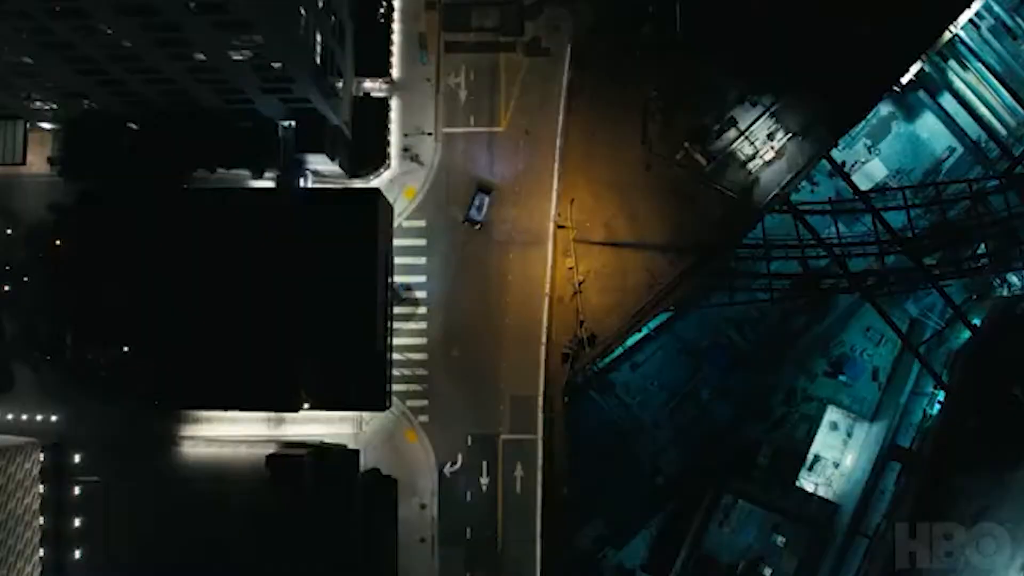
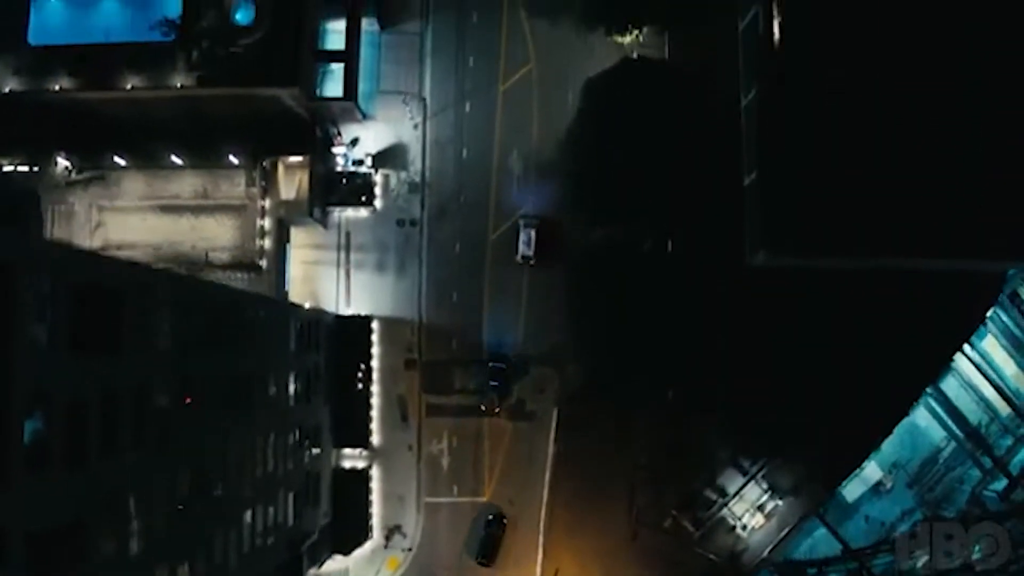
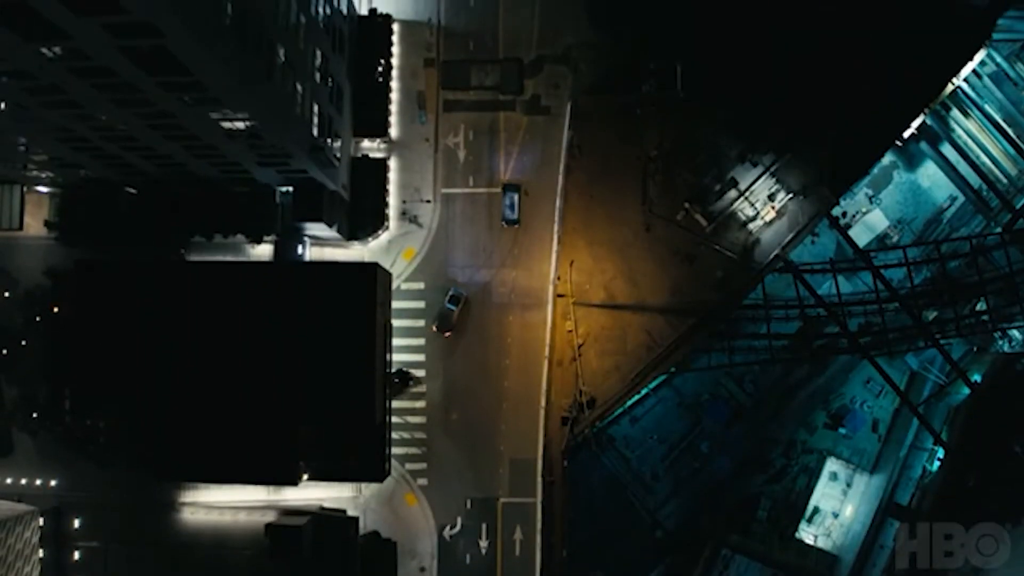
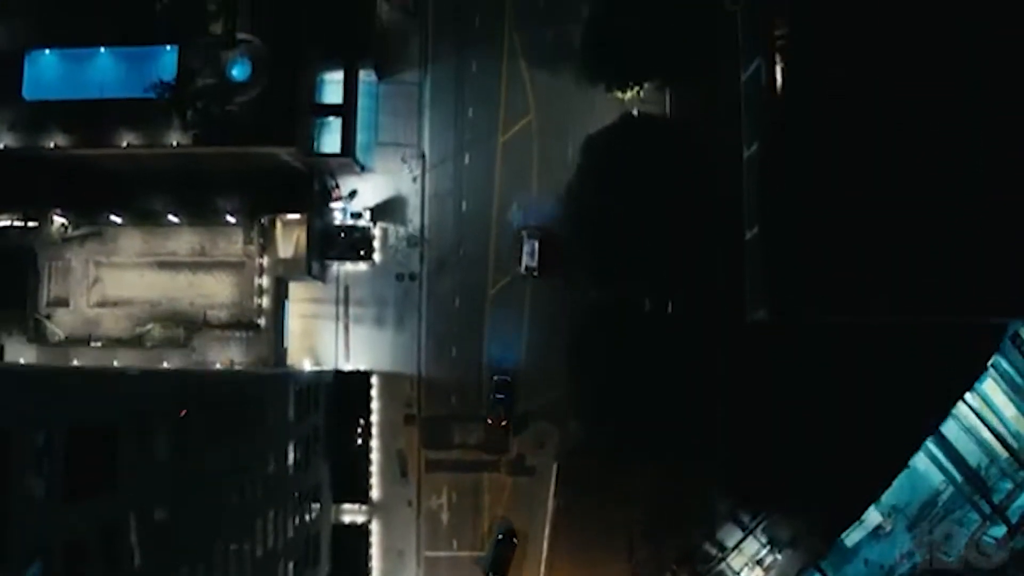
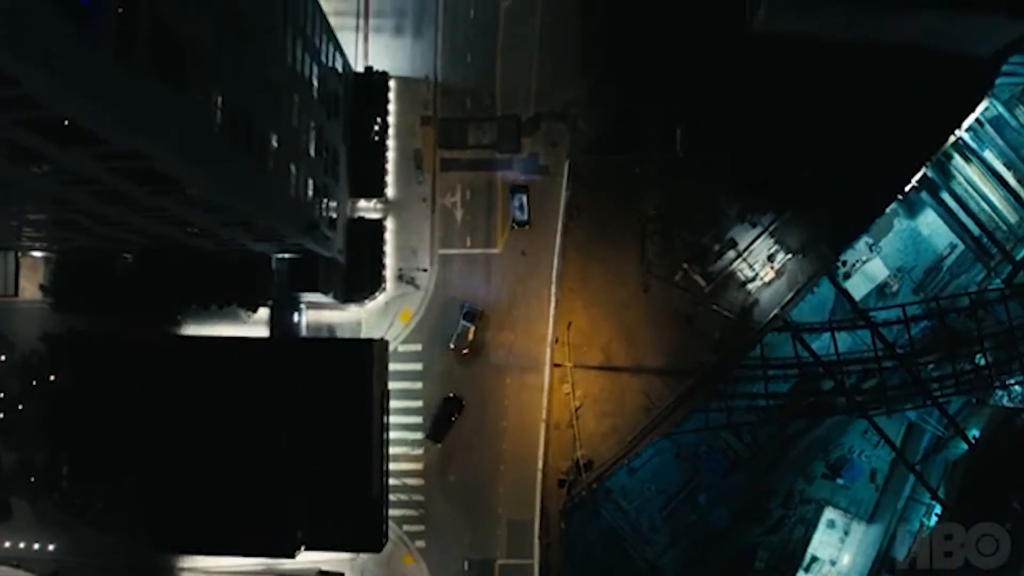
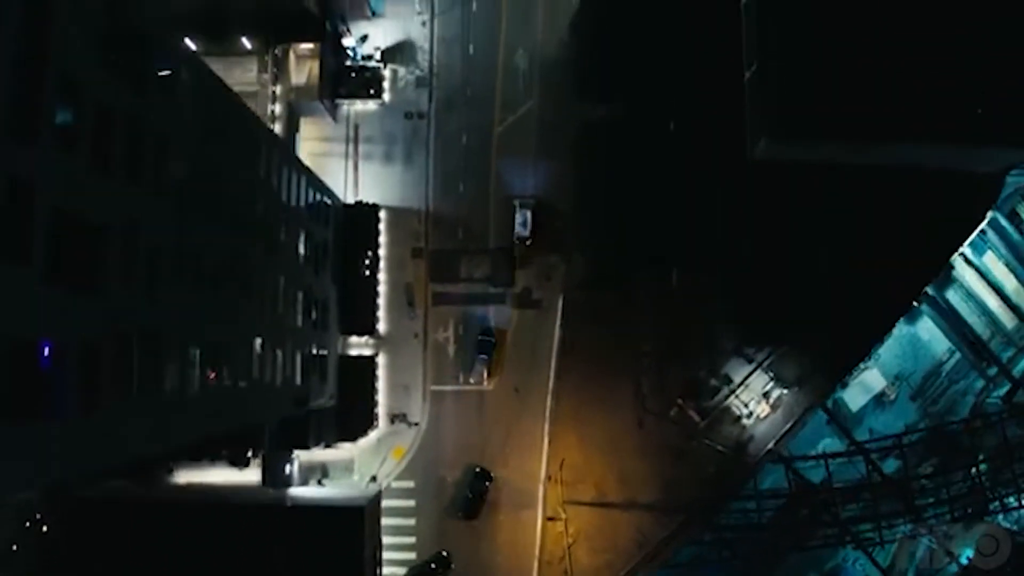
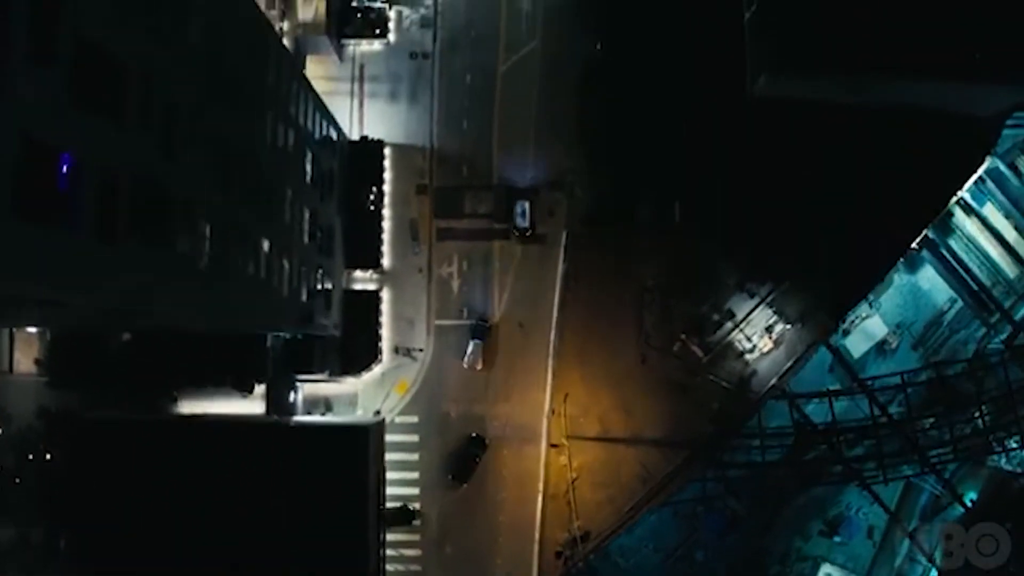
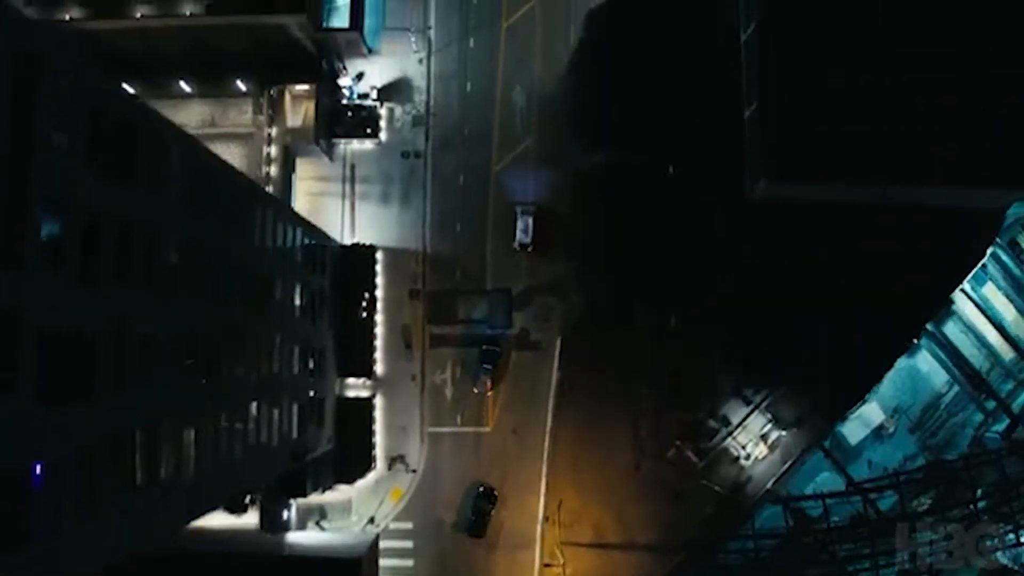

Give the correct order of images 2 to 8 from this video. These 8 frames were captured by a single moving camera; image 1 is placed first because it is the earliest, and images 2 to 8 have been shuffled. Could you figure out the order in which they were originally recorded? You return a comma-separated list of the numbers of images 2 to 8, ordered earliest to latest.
3, 5, 7, 6, 8, 2, 4
